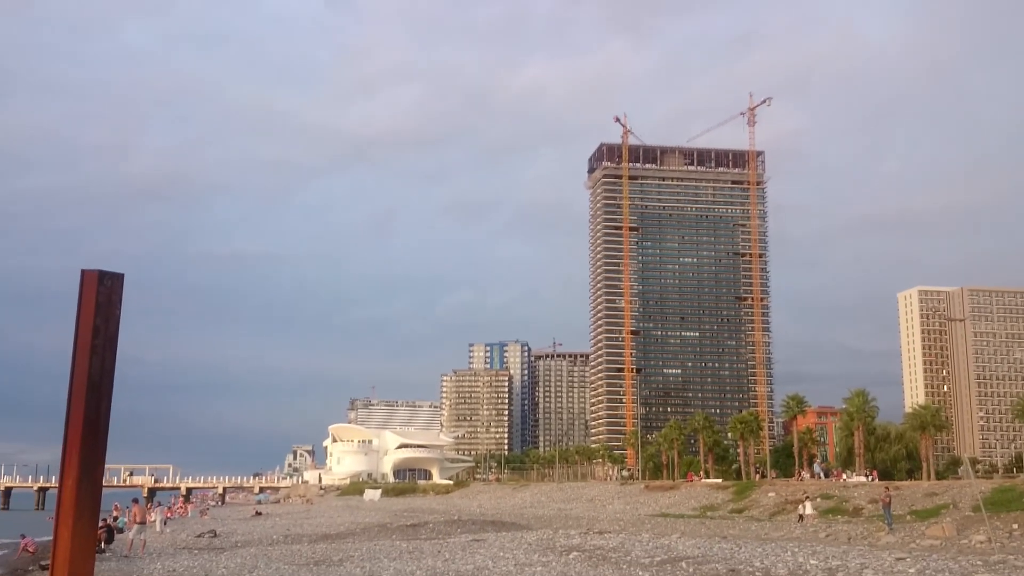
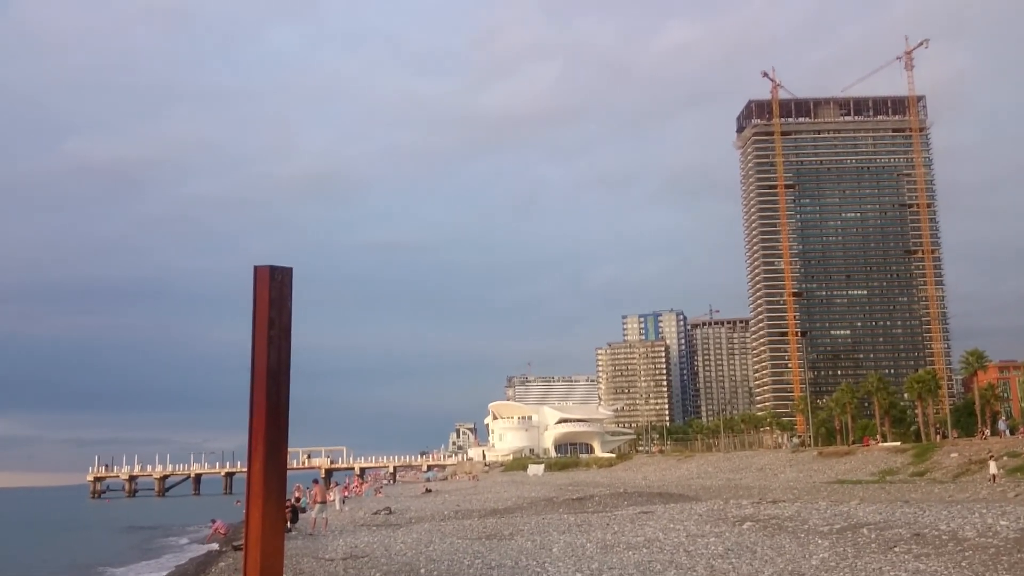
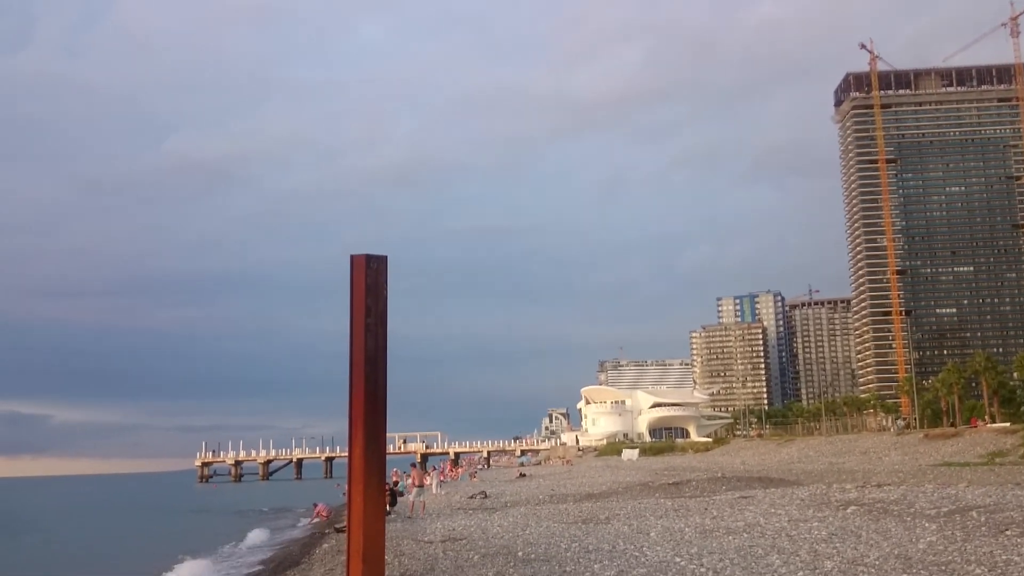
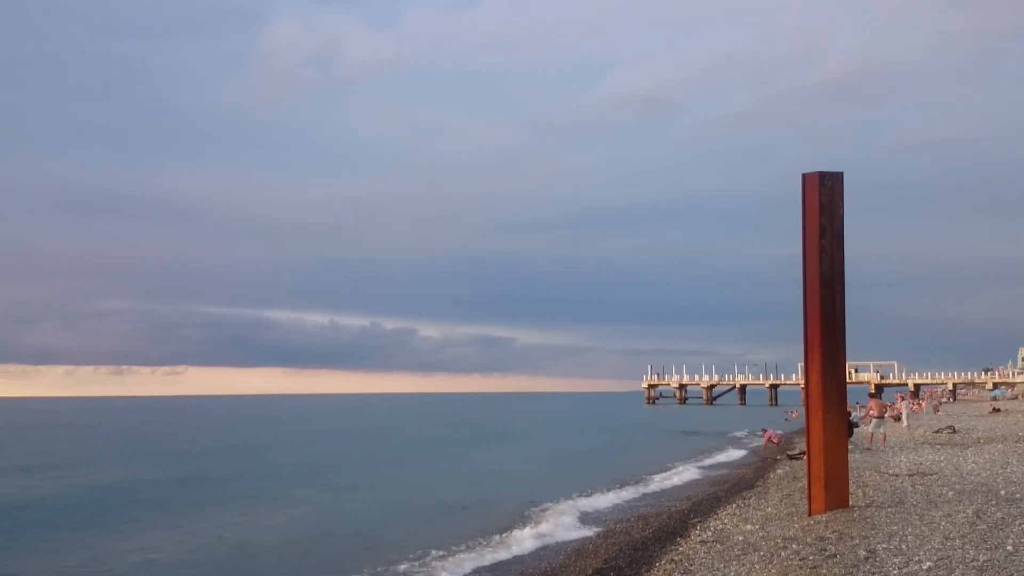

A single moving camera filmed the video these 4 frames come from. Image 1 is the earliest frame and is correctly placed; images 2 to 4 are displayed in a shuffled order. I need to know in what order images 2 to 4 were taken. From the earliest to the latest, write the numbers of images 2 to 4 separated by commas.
2, 3, 4
